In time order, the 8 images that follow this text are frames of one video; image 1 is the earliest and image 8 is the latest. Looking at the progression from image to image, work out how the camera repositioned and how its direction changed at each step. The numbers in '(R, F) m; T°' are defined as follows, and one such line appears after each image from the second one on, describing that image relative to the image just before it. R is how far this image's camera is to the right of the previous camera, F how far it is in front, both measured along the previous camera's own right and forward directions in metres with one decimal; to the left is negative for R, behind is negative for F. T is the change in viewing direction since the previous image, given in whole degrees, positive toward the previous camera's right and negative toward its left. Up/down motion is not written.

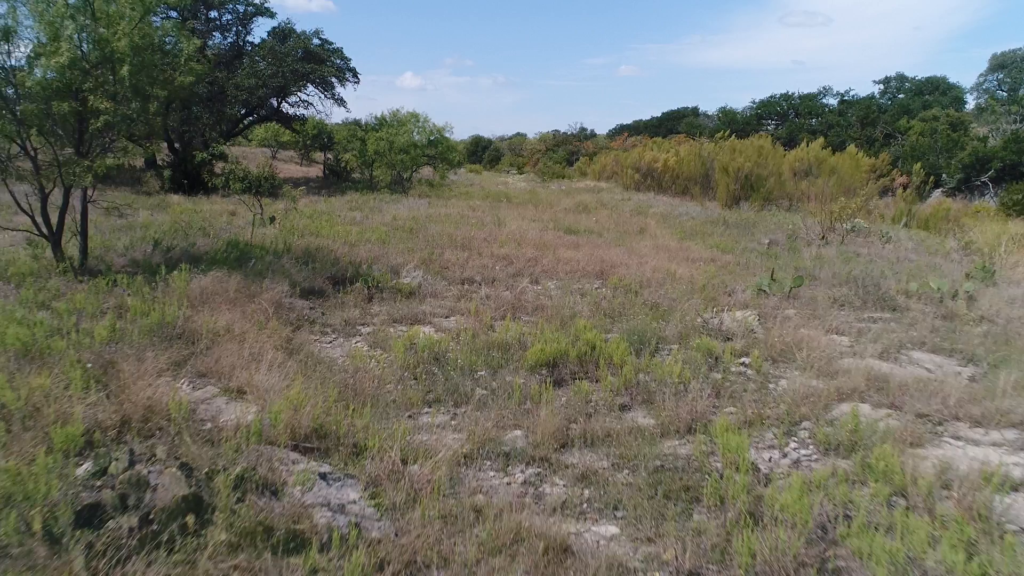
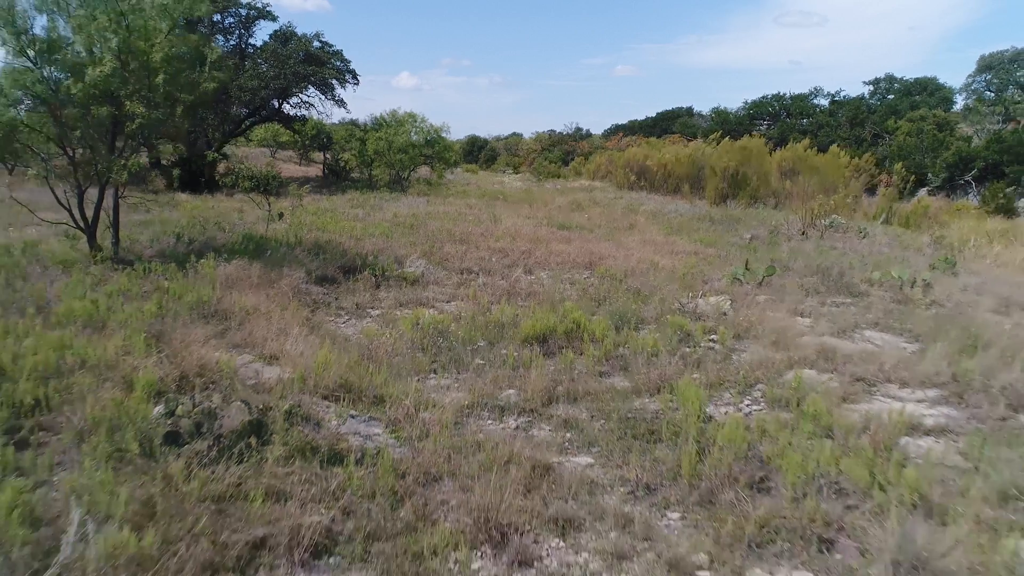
(0.0, -0.6) m; 0°
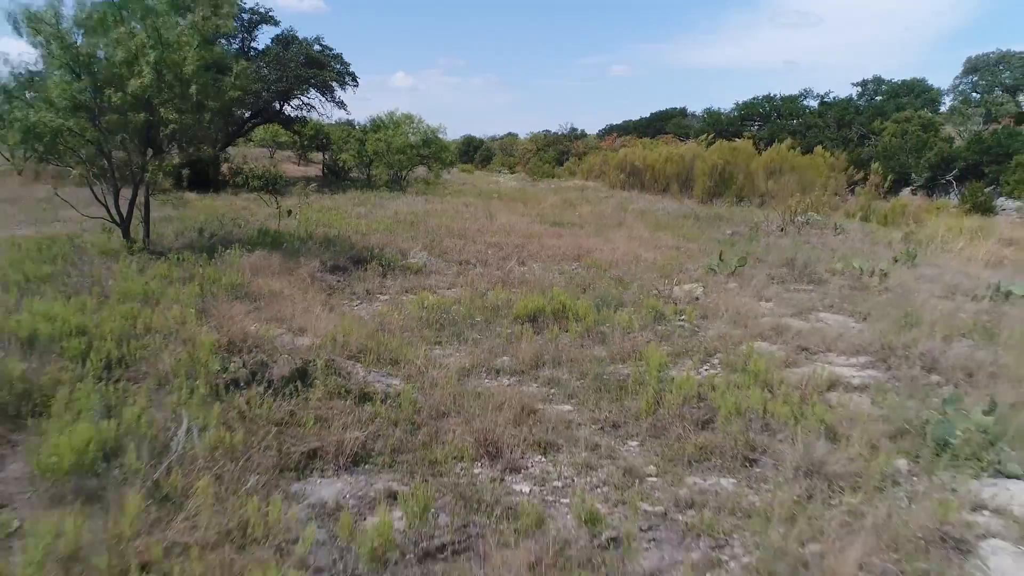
(0.0, -0.7) m; 0°
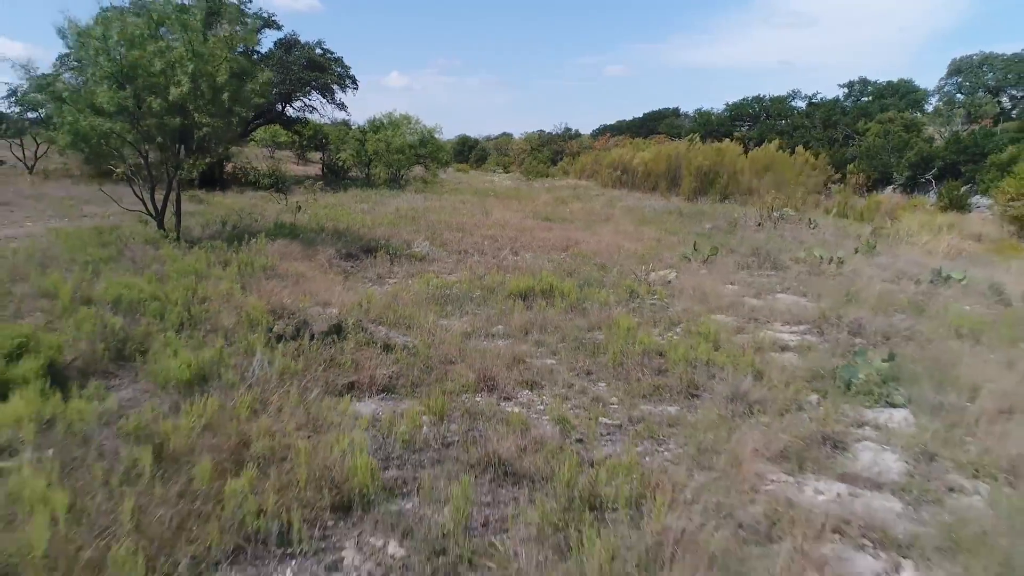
(0.0, -0.9) m; 0°
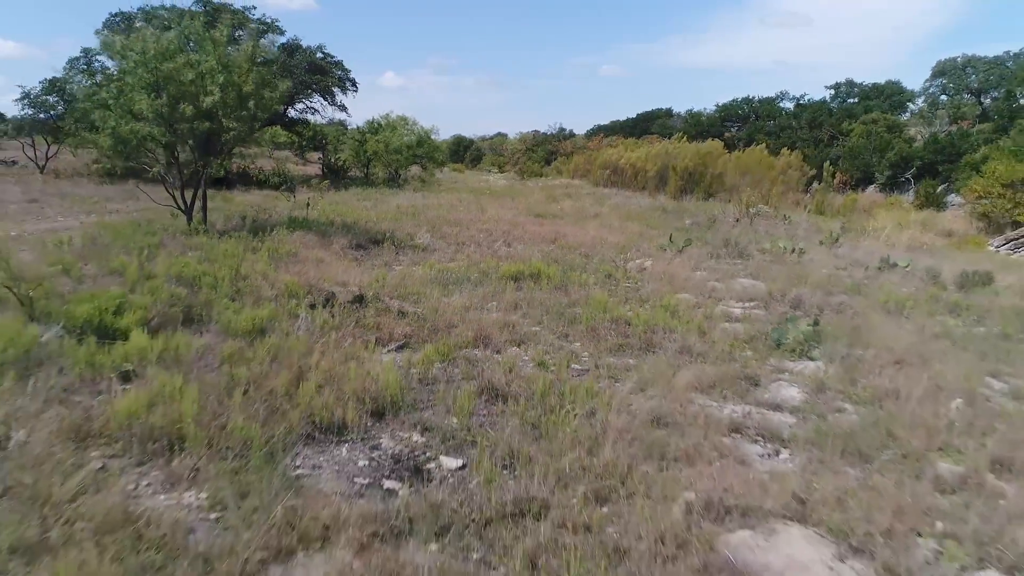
(0.0, -1.0) m; 0°
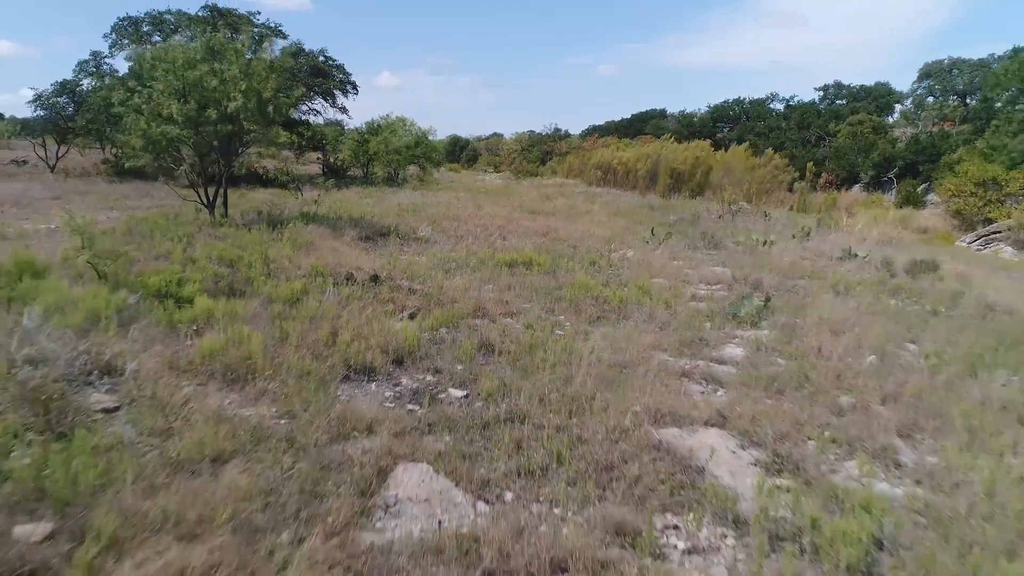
(0.0, -0.9) m; 0°
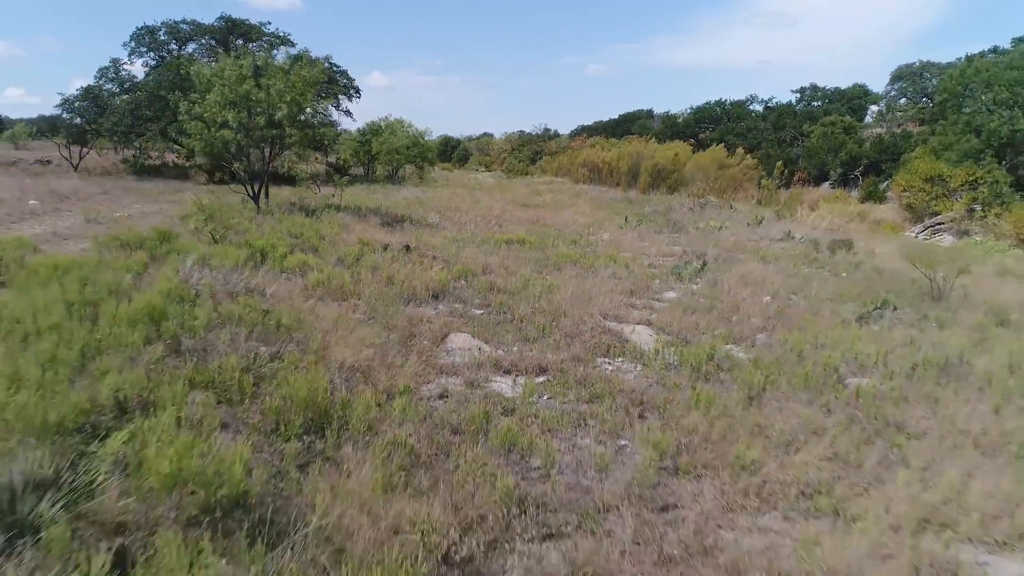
(-0.1, -2.0) m; +1°
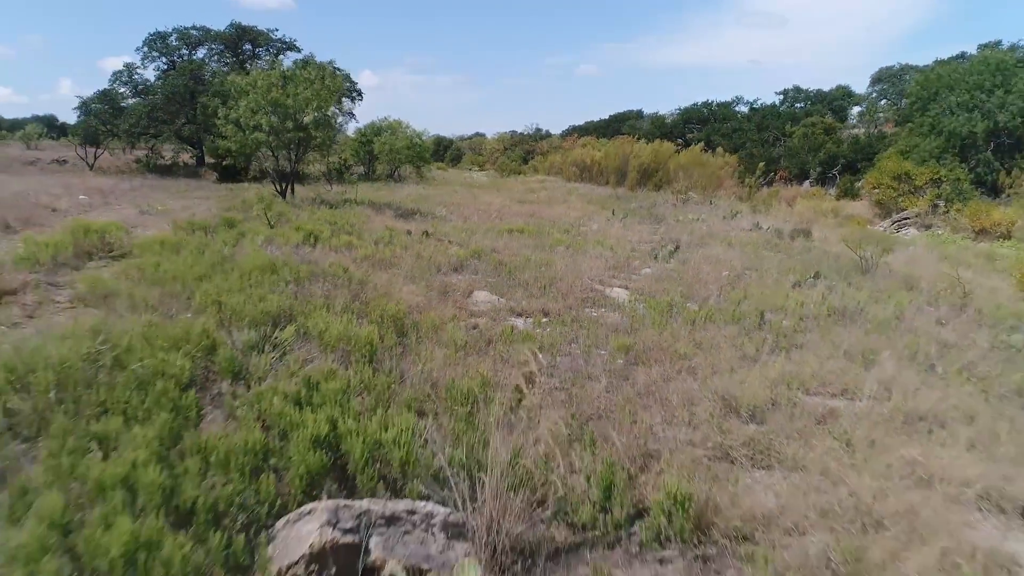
(-0.1, -1.5) m; 0°
